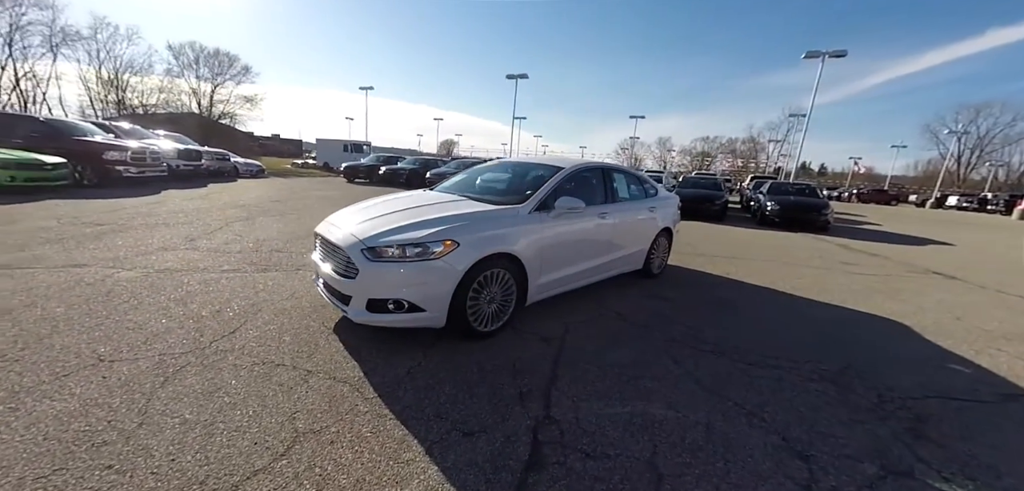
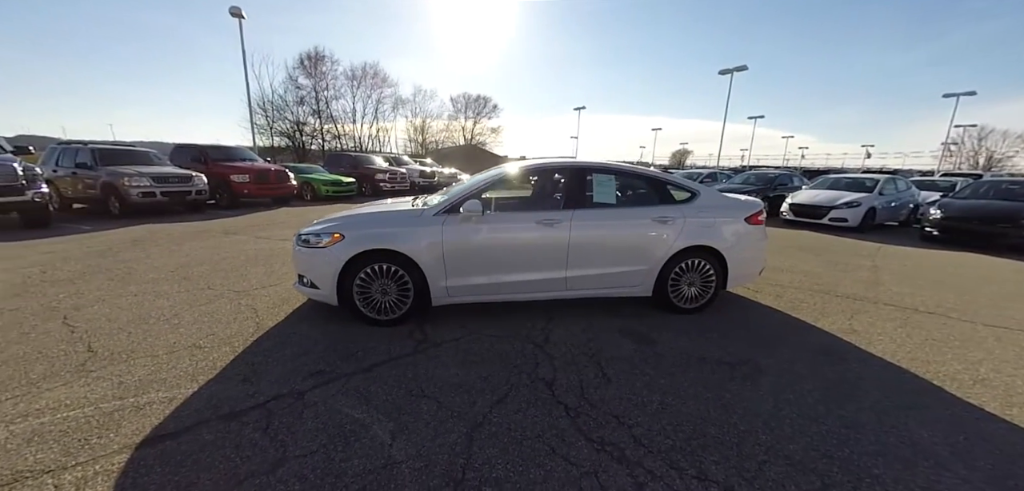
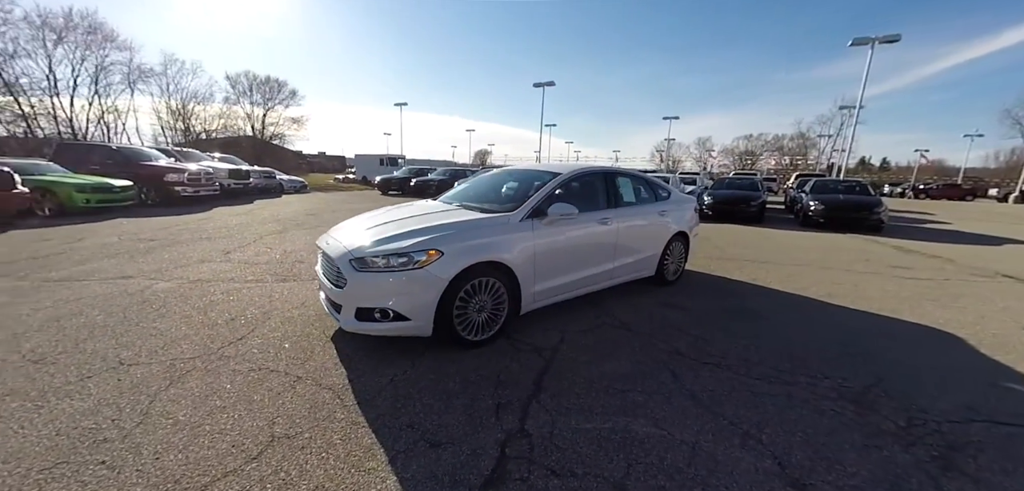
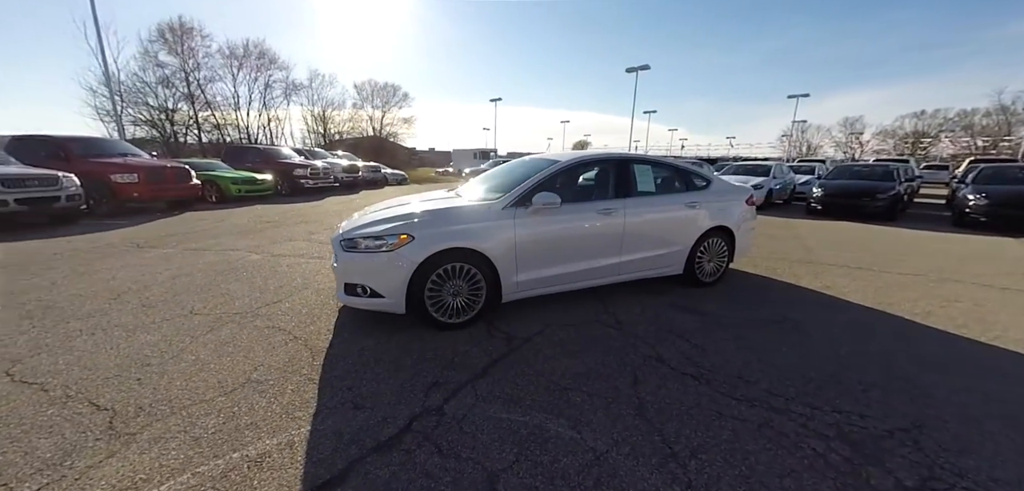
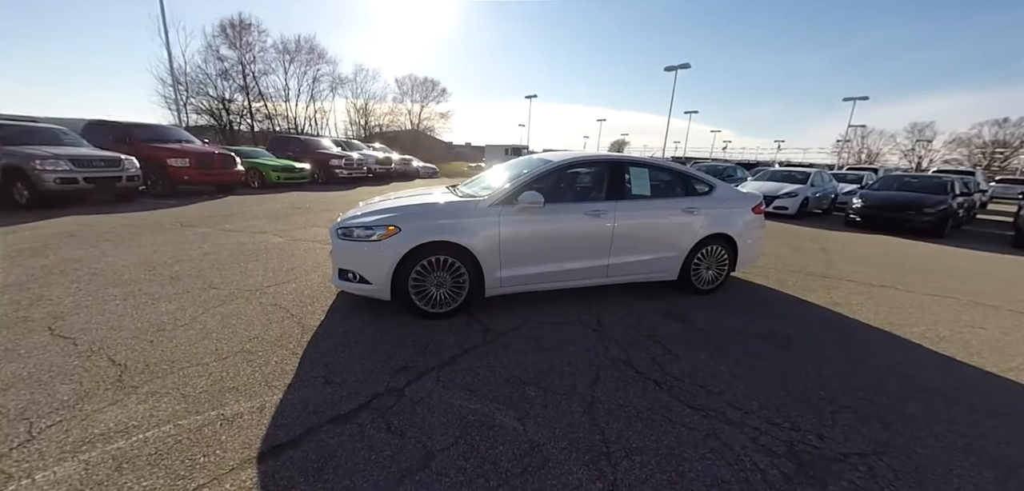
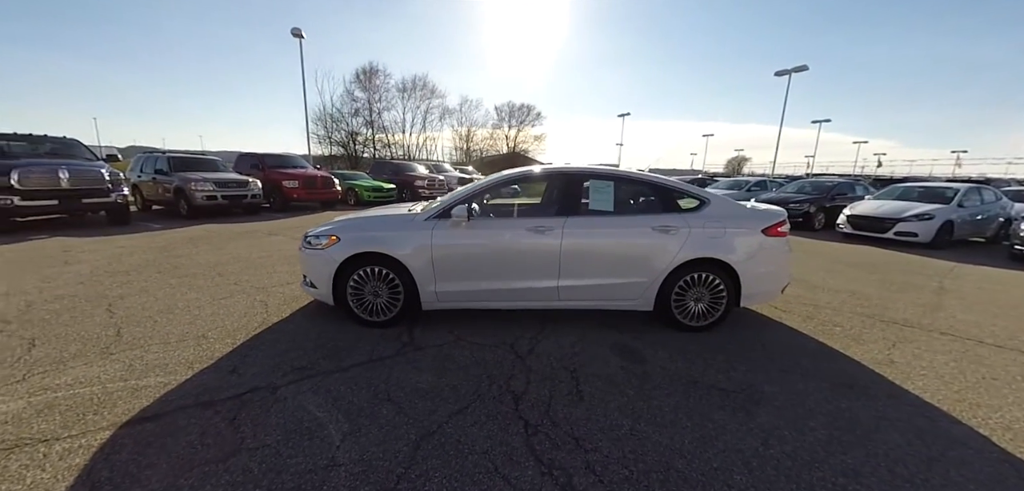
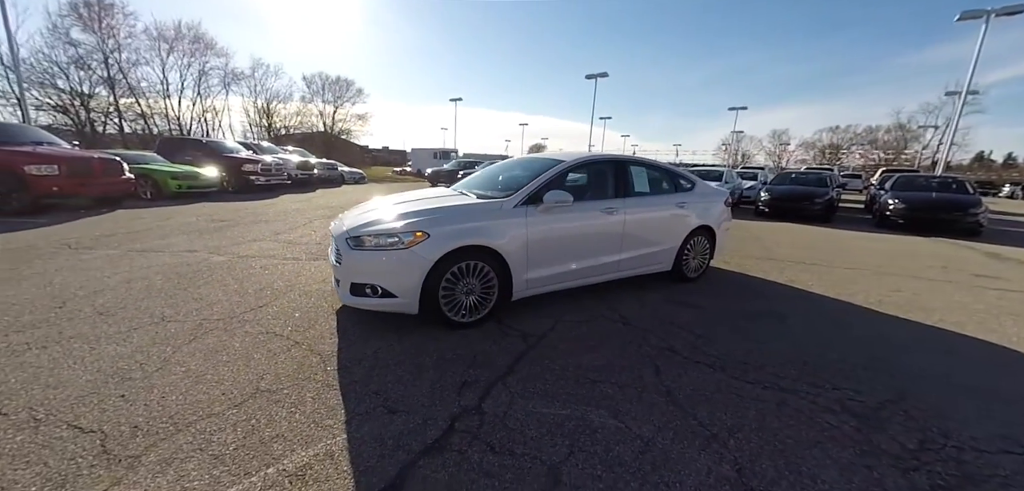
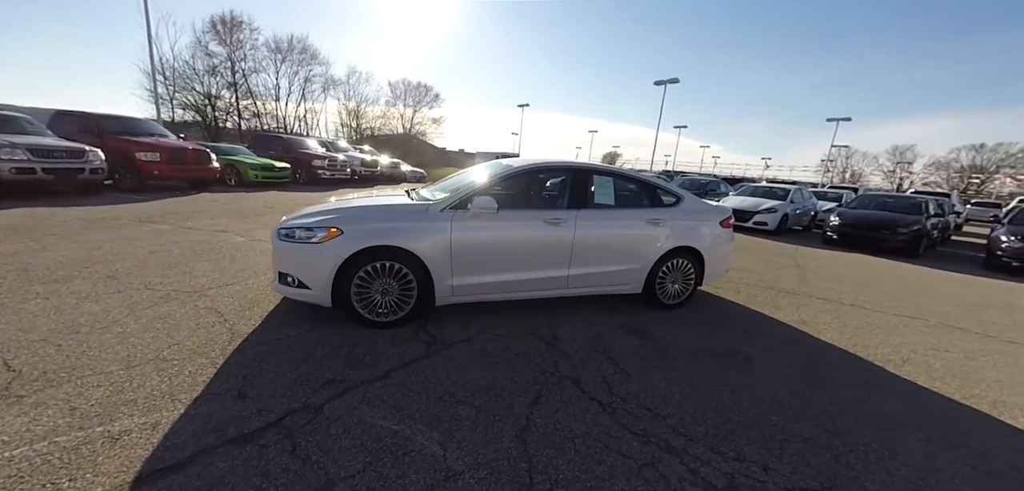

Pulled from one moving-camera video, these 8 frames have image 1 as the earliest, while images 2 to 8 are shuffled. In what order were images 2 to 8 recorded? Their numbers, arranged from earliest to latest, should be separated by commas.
3, 7, 4, 5, 8, 2, 6
